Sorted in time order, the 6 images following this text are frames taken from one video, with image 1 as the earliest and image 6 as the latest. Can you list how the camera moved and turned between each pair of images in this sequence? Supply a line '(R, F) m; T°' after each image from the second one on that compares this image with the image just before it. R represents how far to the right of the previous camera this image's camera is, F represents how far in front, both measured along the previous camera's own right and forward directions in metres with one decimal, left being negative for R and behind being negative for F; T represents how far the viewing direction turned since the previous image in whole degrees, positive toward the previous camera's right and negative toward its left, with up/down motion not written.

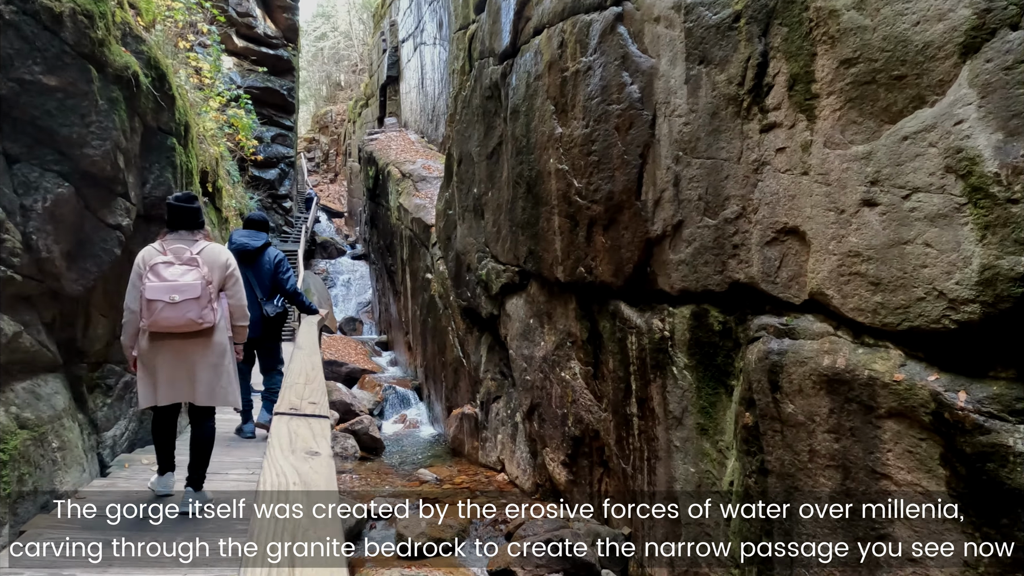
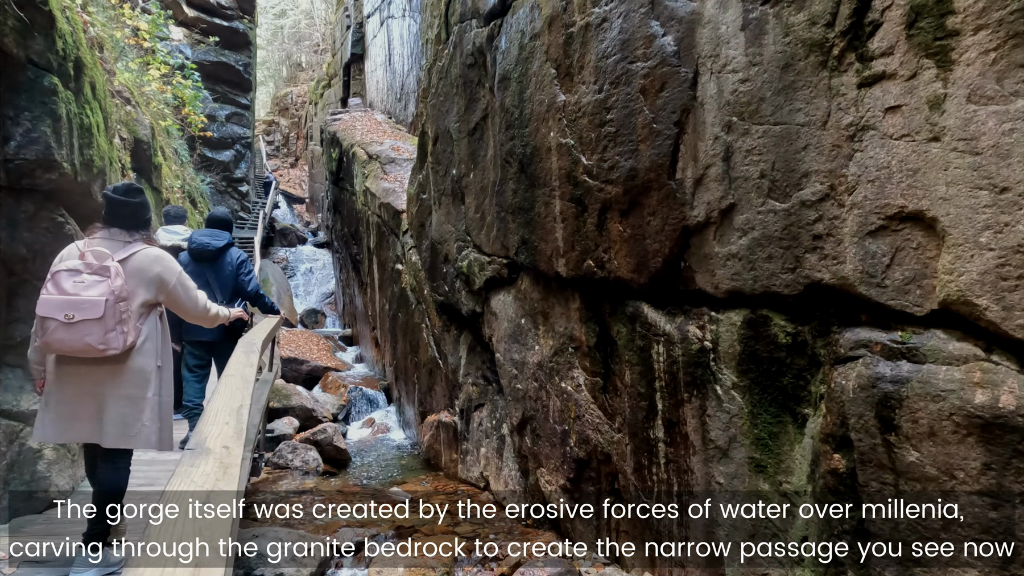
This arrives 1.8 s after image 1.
(-0.2, +1.0) m; +3°
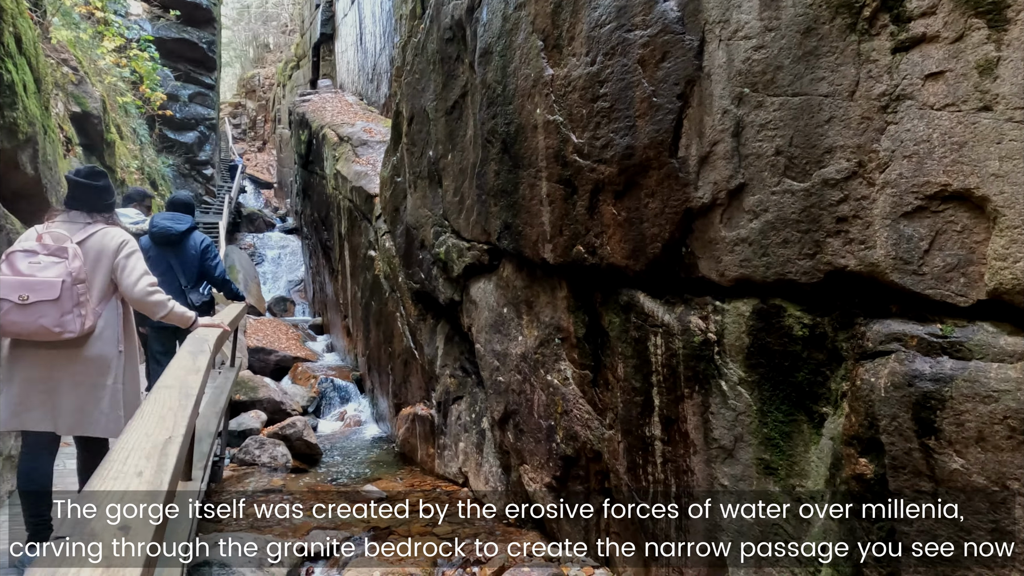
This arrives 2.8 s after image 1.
(-0.1, +0.3) m; +2°
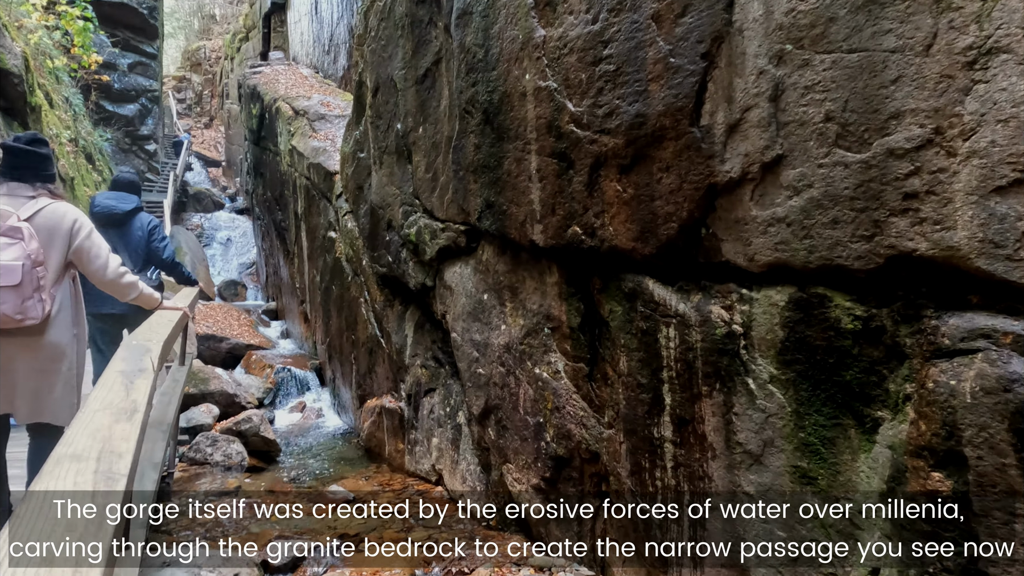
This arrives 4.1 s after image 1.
(-0.2, +0.5) m; +4°
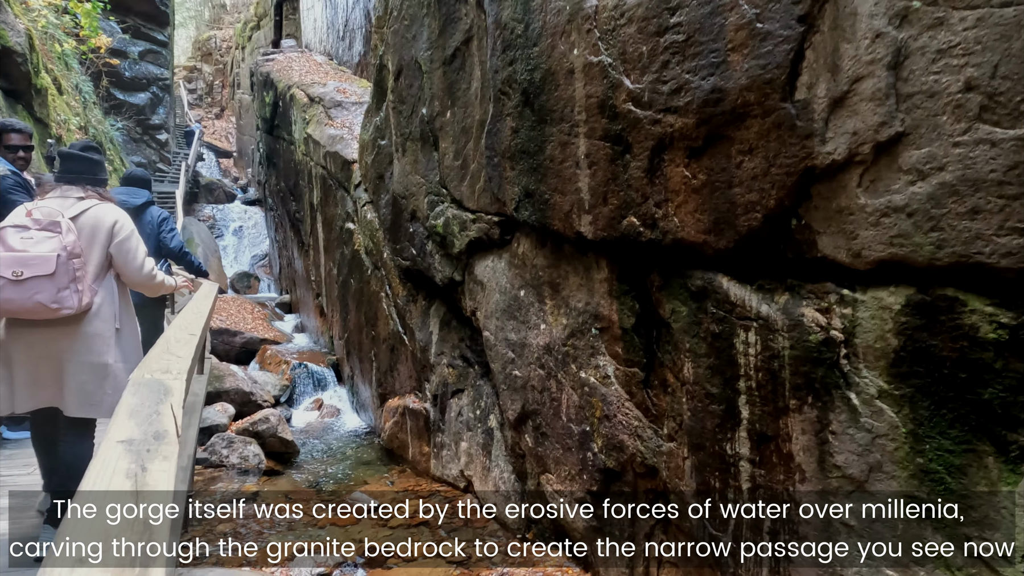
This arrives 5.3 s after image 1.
(-0.2, +0.4) m; -1°
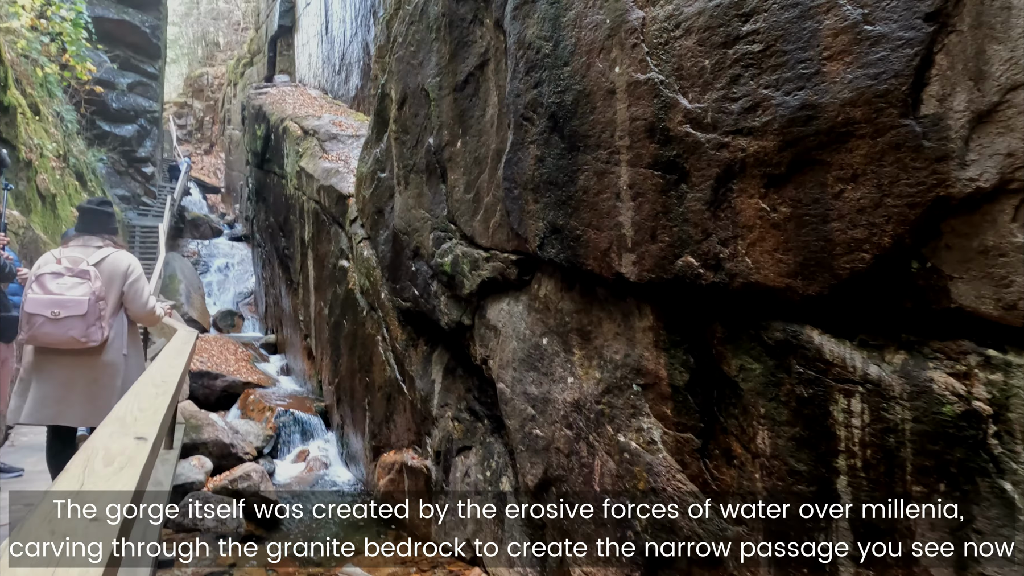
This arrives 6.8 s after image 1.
(-0.2, +0.6) m; +1°
